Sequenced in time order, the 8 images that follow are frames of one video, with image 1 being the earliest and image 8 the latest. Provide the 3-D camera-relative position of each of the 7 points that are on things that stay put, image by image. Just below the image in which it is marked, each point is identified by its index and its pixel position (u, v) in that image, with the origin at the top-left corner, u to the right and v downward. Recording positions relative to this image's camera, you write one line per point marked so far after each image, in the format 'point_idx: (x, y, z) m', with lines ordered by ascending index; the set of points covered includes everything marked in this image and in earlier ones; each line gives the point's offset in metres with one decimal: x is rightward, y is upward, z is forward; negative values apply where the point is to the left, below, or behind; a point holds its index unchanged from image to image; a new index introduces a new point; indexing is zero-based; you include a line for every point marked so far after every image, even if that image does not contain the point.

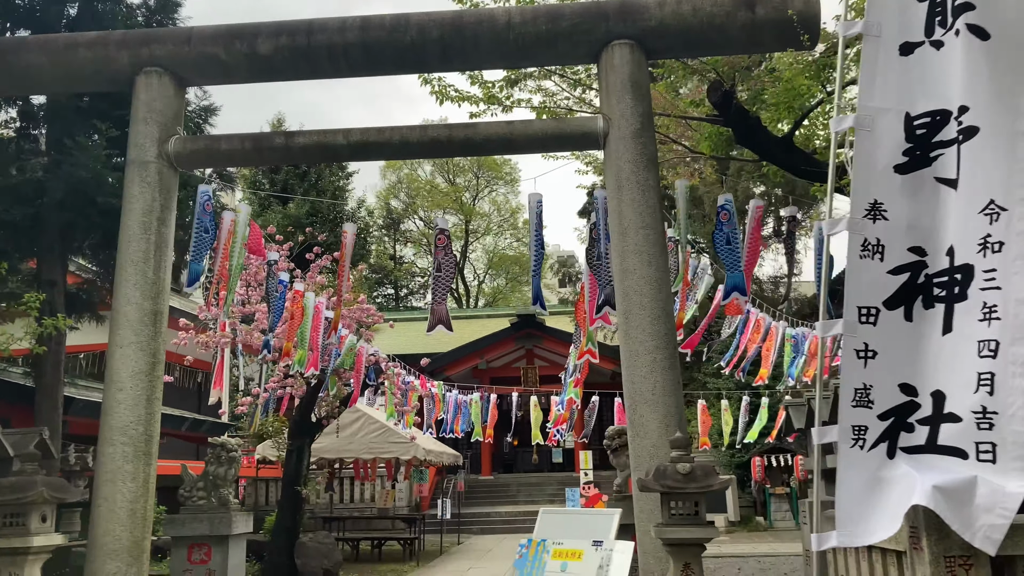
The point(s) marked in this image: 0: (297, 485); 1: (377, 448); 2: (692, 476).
0: (-3.2, -2.9, +11.0) m
1: (-2.3, -2.6, +12.4) m
2: (+1.1, -1.1, +4.4) m
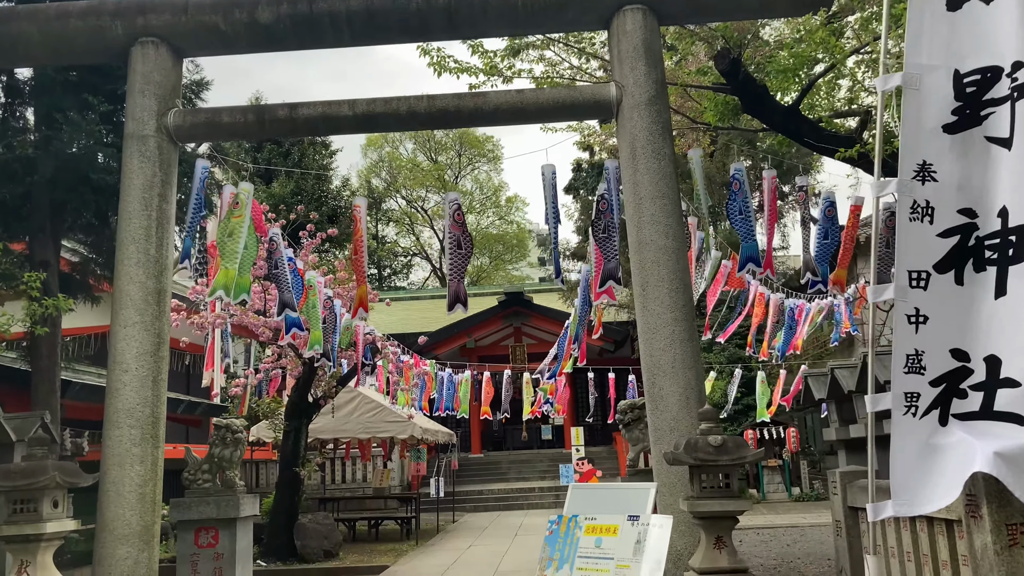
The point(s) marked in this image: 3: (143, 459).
0: (-3.1, -2.6, +10.8) m
1: (-2.3, -2.3, +12.3) m
2: (+1.2, -0.9, +4.4) m
3: (-2.8, -1.3, +5.7) m
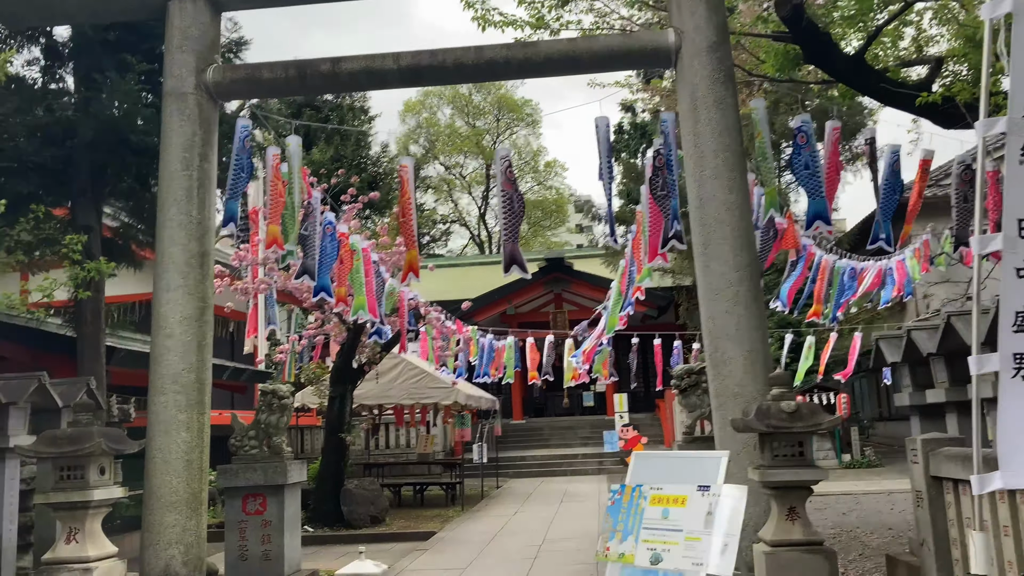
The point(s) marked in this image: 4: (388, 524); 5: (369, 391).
0: (-2.5, -2.1, +10.8) m
1: (-1.6, -1.7, +12.2) m
2: (+1.6, -0.7, +4.1) m
3: (-2.4, -1.0, +5.6) m
4: (-1.8, -3.5, +11.0) m
5: (-2.4, -1.7, +12.4) m
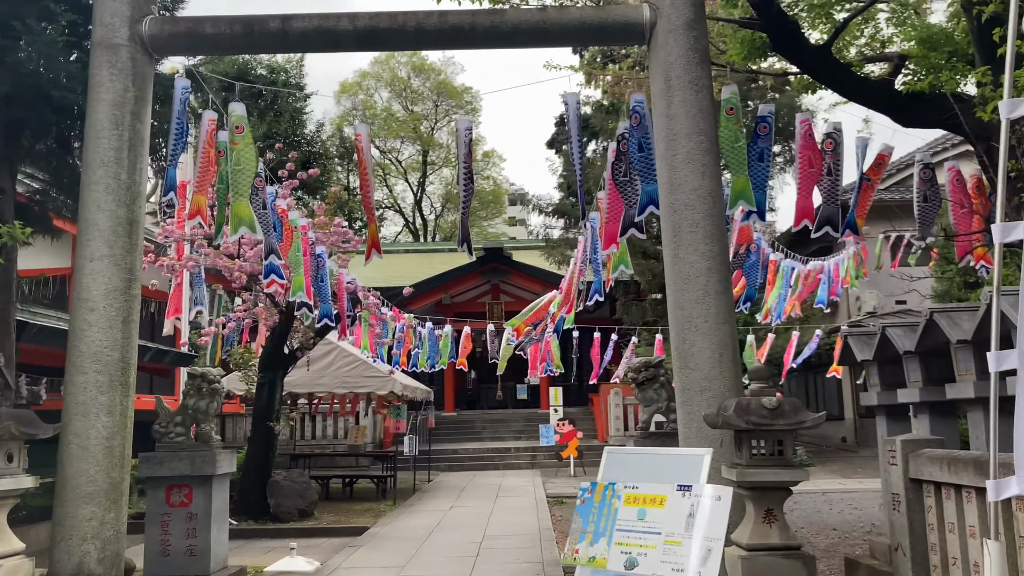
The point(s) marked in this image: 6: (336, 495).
0: (-3.3, -1.8, +10.2) m
1: (-2.5, -1.5, +11.7) m
2: (+1.4, -0.7, +3.9) m
3: (-2.7, -0.8, +5.0) m
4: (-2.7, -3.2, +10.5) m
5: (-3.4, -1.4, +11.9) m
6: (-3.0, -3.6, +12.9) m
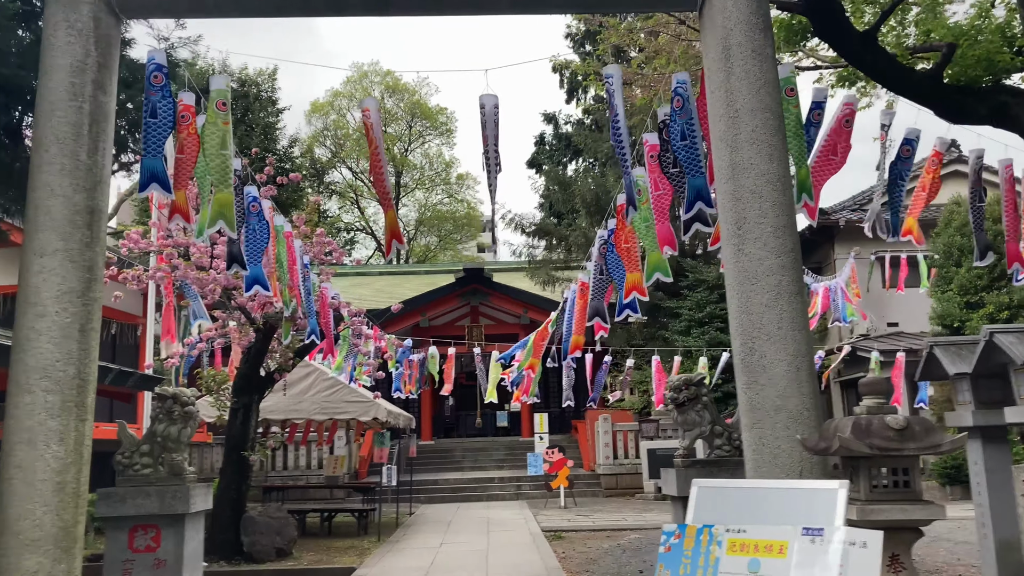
0: (-3.3, -2.0, +9.3) m
1: (-2.6, -1.7, +10.8) m
2: (+1.7, -0.6, +3.2) m
3: (-2.5, -0.8, +4.1) m
4: (-2.7, -3.4, +9.5) m
5: (-3.4, -1.7, +10.9) m
6: (-3.2, -3.8, +11.9) m
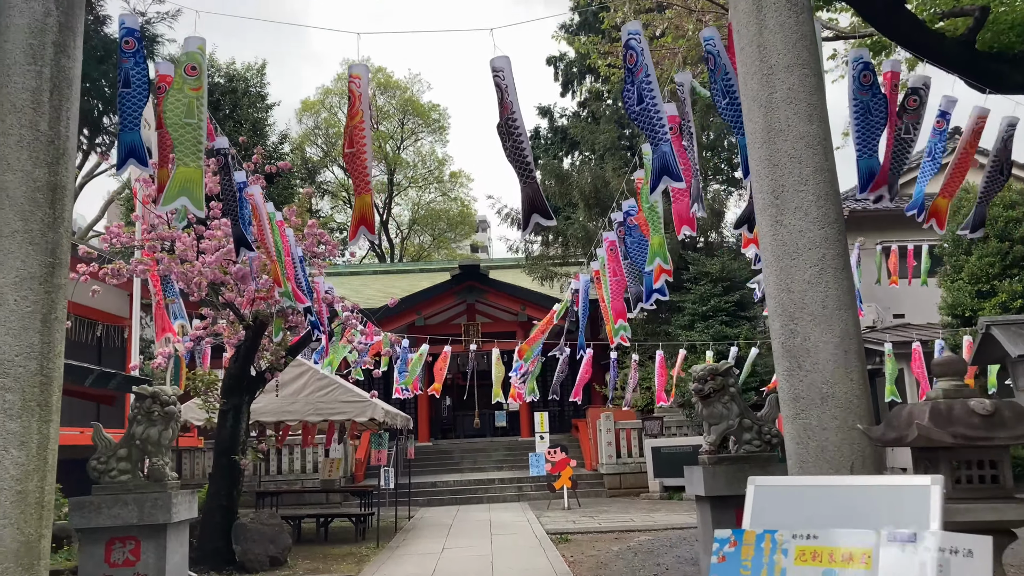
0: (-3.3, -1.9, +8.8) m
1: (-2.6, -1.7, +10.3) m
2: (+1.8, -0.5, +2.8) m
3: (-2.4, -0.7, +3.6) m
4: (-2.7, -3.3, +9.0) m
5: (-3.4, -1.6, +10.4) m
6: (-3.1, -3.8, +11.4) m
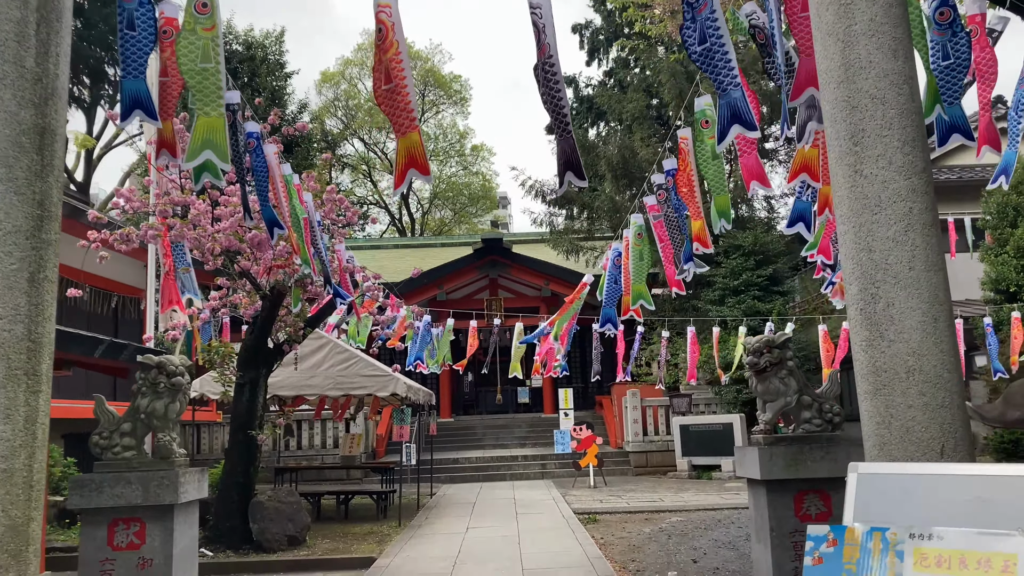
0: (-3.0, -1.6, +8.5) m
1: (-2.2, -1.3, +10.0) m
2: (+1.9, -0.3, +2.3) m
3: (-2.2, -0.5, +3.3) m
4: (-2.4, -3.0, +8.7) m
5: (-3.1, -1.2, +10.1) m
6: (-2.7, -3.4, +11.1) m
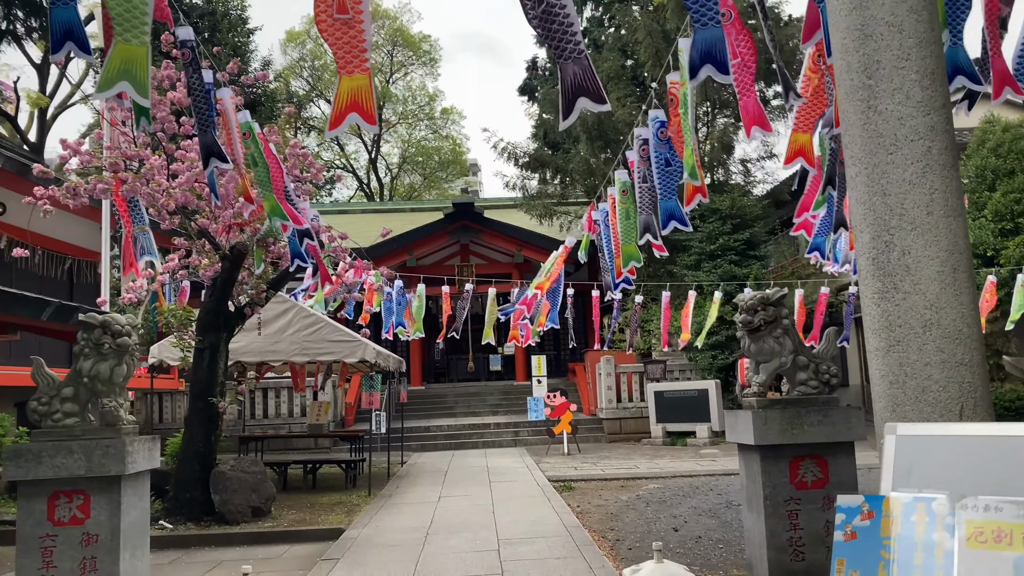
0: (-3.2, -1.2, +8.1) m
1: (-2.5, -0.8, +9.6) m
2: (+1.9, -0.2, +2.0) m
3: (-2.3, -0.3, +2.9) m
4: (-2.6, -2.5, +8.4) m
5: (-3.4, -0.7, +9.7) m
6: (-3.1, -2.8, +10.8) m
